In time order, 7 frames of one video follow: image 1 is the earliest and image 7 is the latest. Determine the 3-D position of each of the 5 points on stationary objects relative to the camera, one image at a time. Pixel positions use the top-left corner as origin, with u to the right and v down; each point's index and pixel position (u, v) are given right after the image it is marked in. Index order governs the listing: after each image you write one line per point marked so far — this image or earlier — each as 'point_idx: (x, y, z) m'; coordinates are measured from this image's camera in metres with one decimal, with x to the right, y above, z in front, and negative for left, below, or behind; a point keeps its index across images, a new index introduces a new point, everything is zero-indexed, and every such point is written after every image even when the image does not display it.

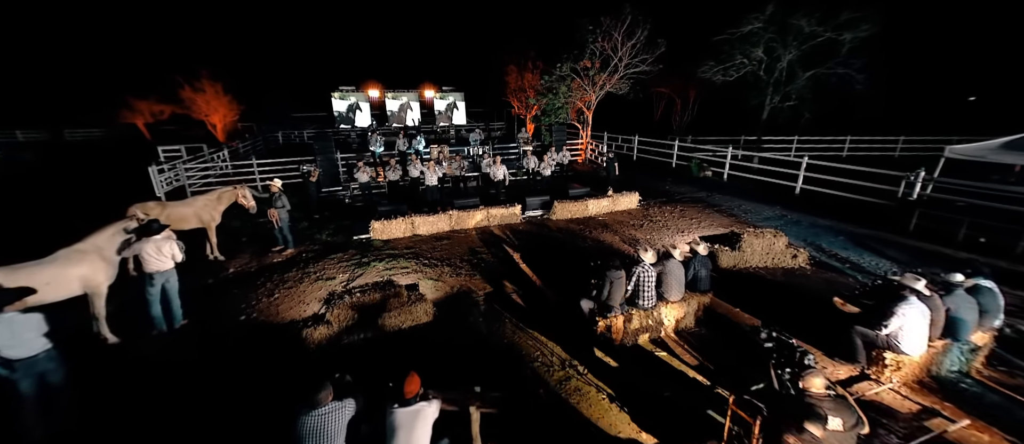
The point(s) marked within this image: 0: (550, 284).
0: (+0.6, -1.0, +5.3) m
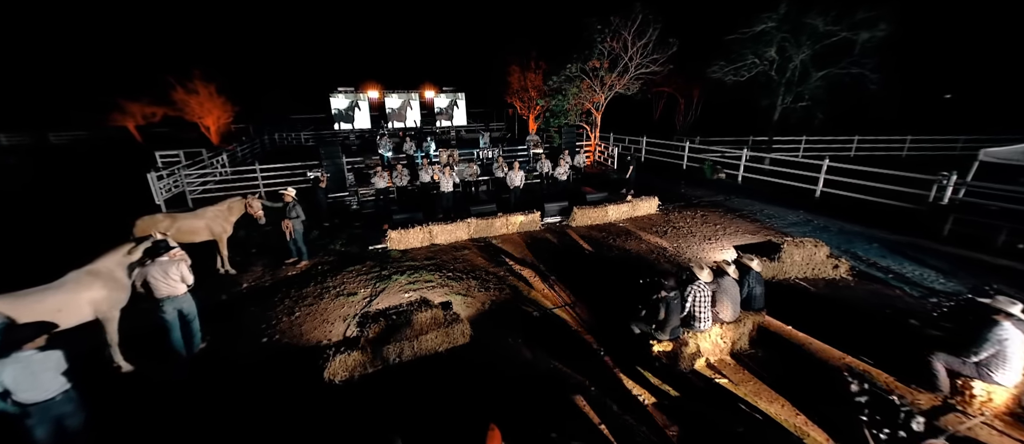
0: (+1.1, -1.2, +5.1) m
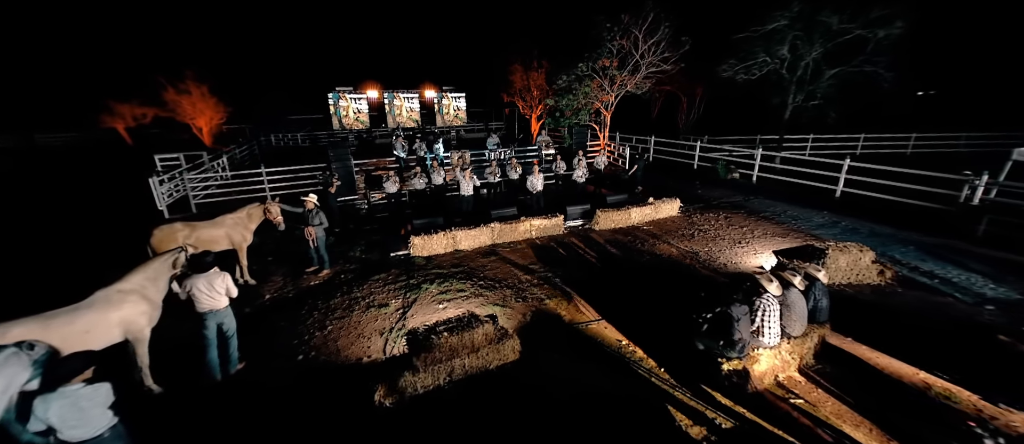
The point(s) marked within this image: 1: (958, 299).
0: (+1.7, -1.3, +4.9) m
1: (+6.3, -1.1, +4.8) m
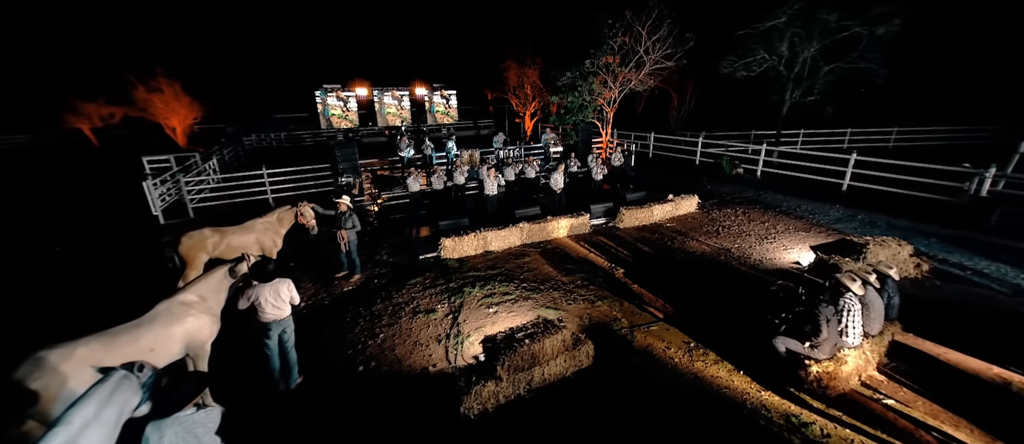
0: (+2.5, -1.2, +4.9) m
1: (+7.1, -1.0, +5.0) m
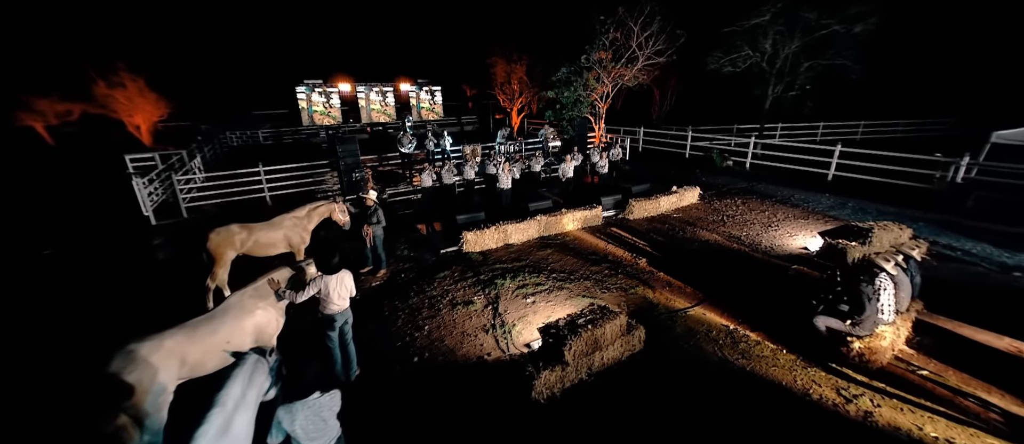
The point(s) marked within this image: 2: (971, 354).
0: (+3.1, -1.1, +5.1) m
1: (+7.7, -0.7, +5.5) m
2: (+5.1, -1.4, +3.8) m
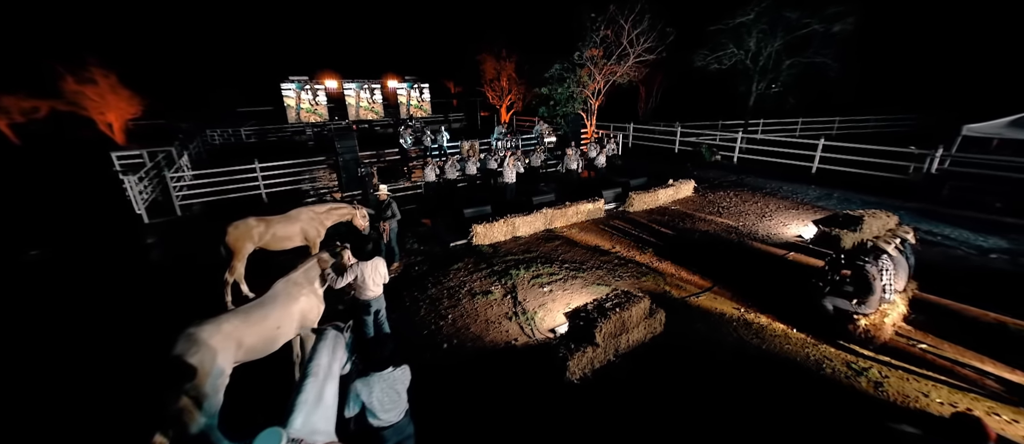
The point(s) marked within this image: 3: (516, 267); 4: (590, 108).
0: (+3.3, -0.9, +5.4) m
1: (+7.9, -0.4, +6.0) m
2: (+5.4, -1.2, +4.2) m
3: (+0.1, -0.8, +6.1) m
4: (+3.8, +5.5, +16.5) m
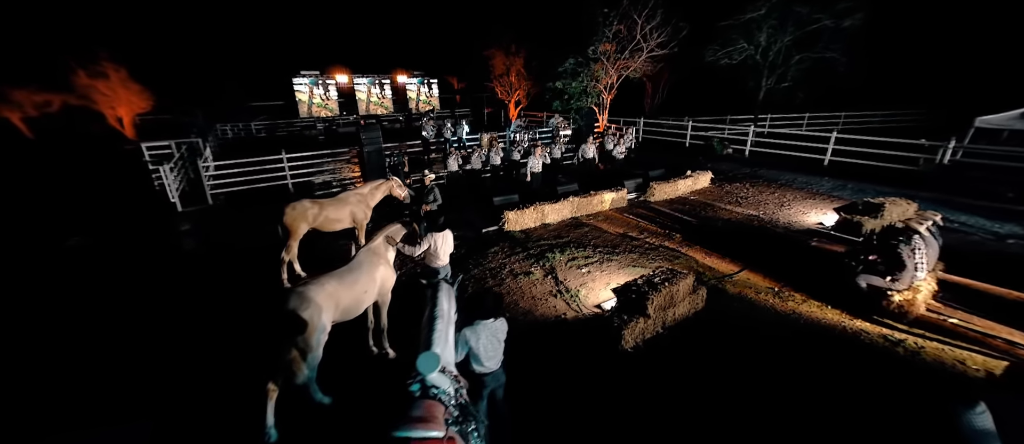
0: (+4.0, -0.6, +5.6) m
1: (+8.5, -0.2, +6.2) m
2: (+6.1, -0.9, +4.4) m
3: (+0.7, -0.5, +6.3) m
4: (+4.5, +5.8, +16.7) m
